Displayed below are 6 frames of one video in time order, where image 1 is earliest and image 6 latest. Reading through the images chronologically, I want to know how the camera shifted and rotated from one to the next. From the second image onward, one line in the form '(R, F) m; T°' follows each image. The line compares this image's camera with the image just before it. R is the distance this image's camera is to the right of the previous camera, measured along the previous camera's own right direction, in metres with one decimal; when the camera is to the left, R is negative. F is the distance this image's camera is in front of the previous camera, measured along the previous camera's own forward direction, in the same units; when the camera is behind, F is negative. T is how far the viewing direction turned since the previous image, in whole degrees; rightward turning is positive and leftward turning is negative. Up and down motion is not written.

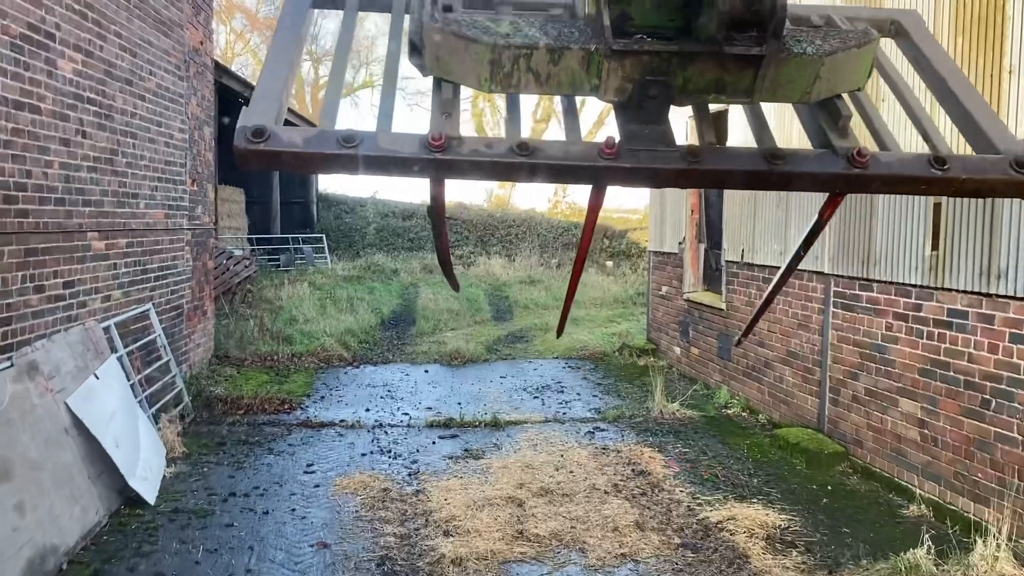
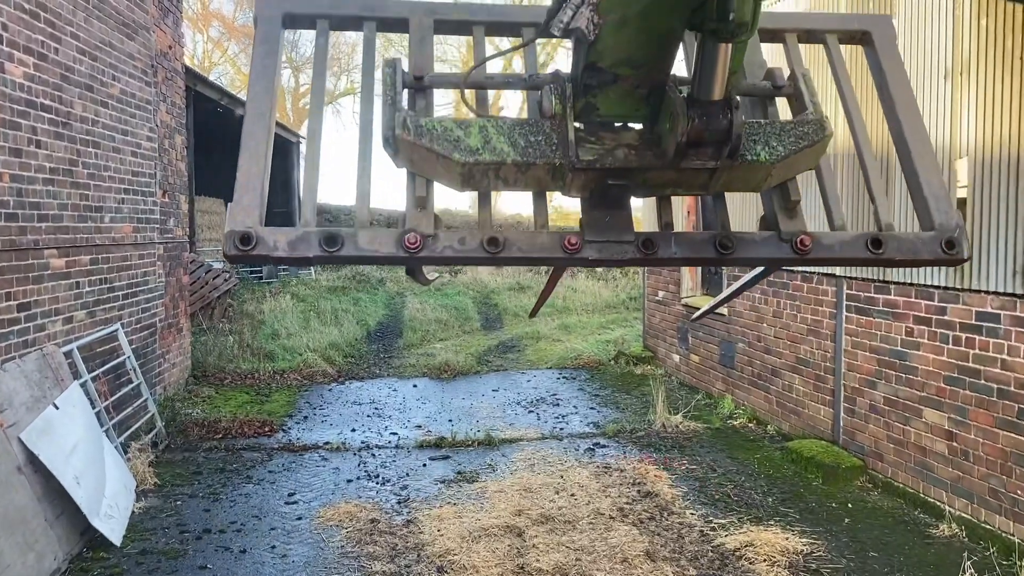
(0.0, +0.3) m; +1°
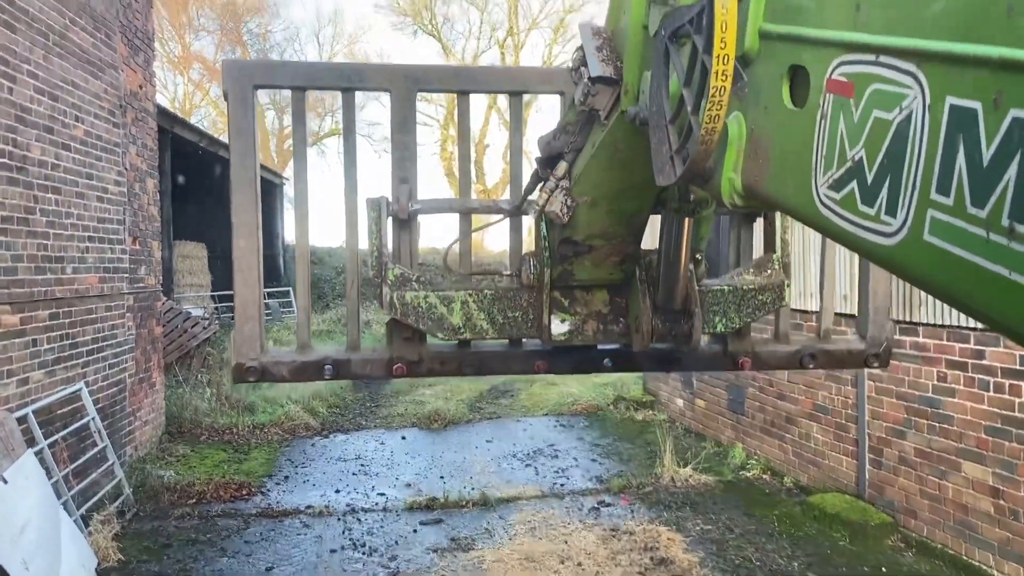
(0.0, +0.4) m; +1°
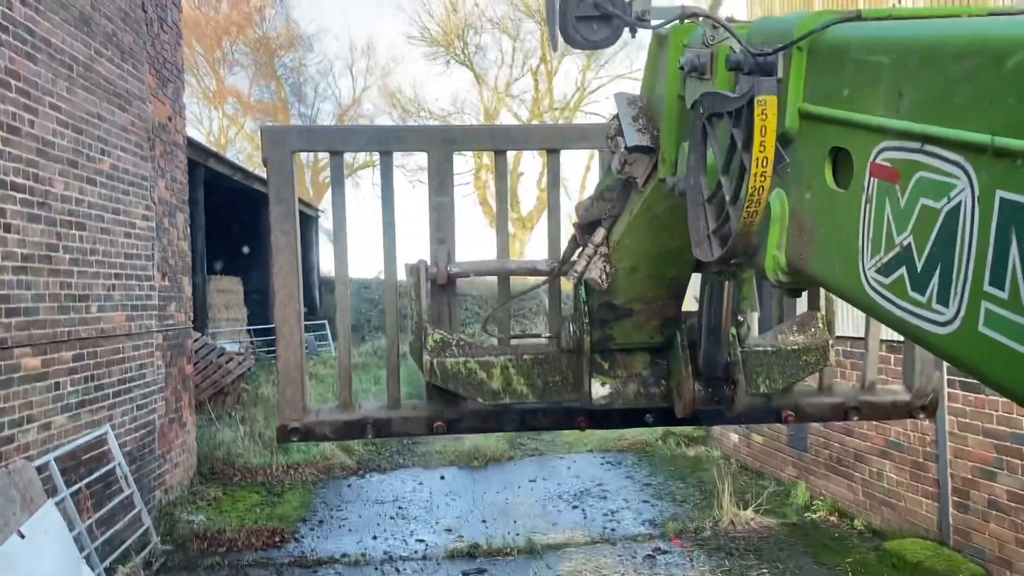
(-0.1, +0.3) m; -3°
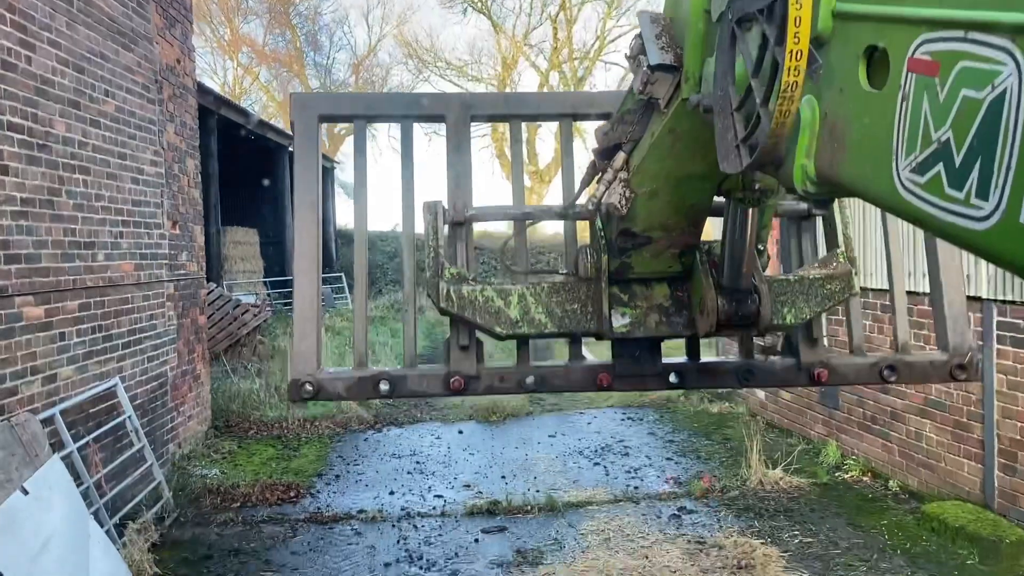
(0.0, +0.2) m; -1°
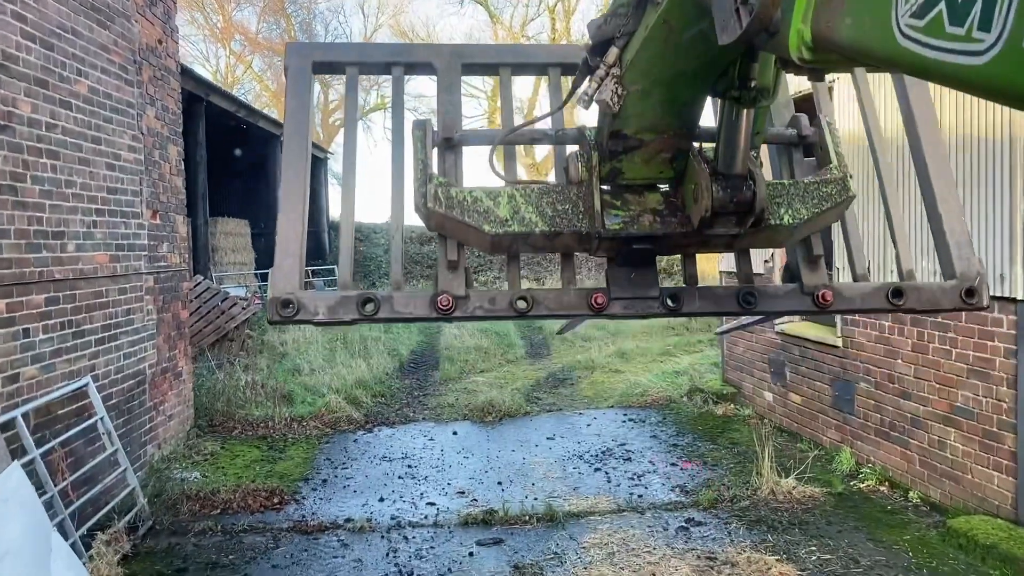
(0.0, +0.3) m; 0°
